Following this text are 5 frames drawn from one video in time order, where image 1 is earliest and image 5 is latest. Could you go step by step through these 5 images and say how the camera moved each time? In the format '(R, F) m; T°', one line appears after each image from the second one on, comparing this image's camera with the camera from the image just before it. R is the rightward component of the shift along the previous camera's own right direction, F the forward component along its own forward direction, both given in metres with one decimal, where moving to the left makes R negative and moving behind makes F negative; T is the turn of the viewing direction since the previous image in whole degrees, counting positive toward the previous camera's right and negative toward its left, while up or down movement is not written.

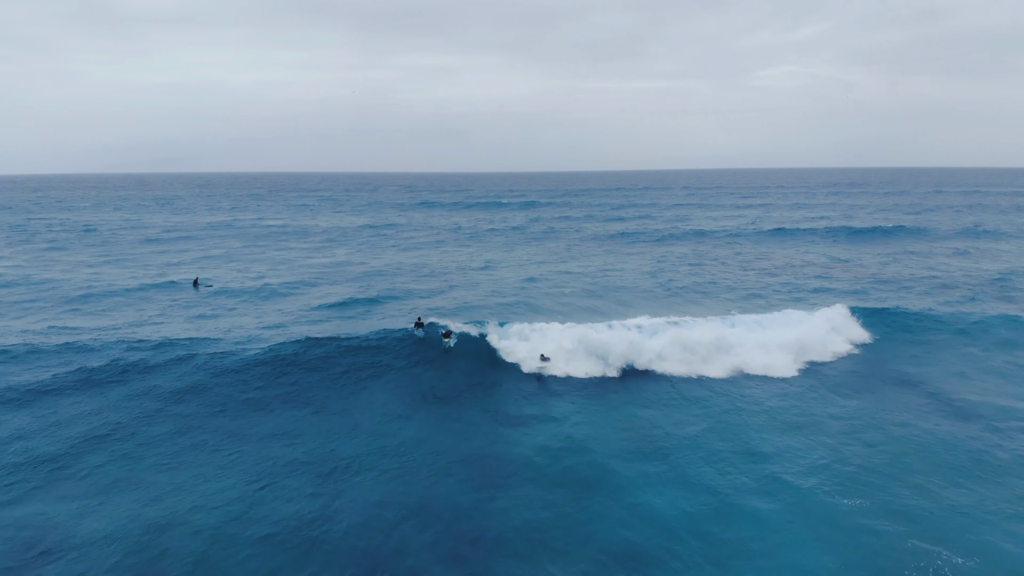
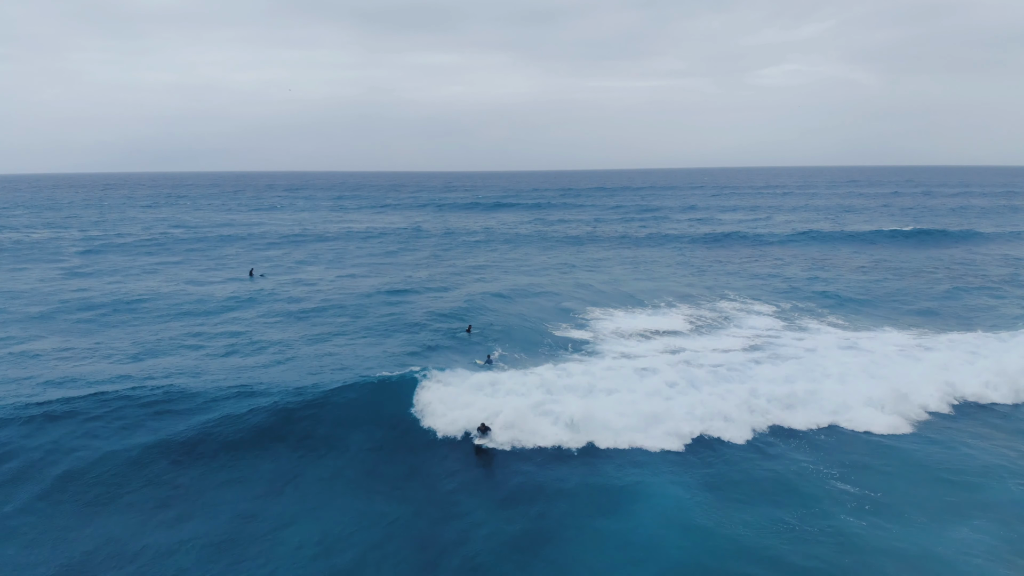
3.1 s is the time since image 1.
(-1.9, +0.8) m; 0°
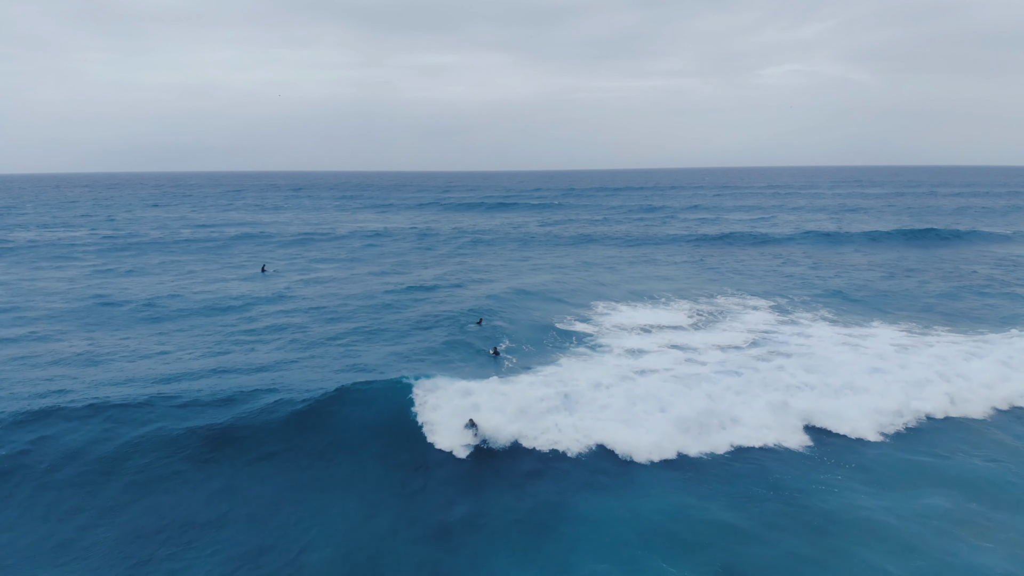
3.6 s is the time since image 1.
(-0.1, +2.5) m; 0°
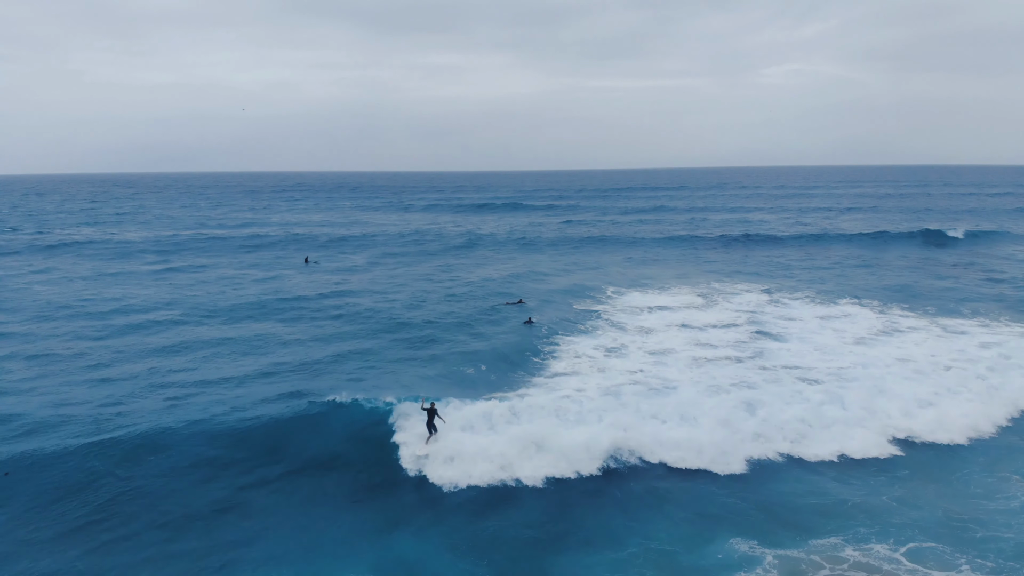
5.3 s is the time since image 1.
(-0.9, -2.4) m; 0°
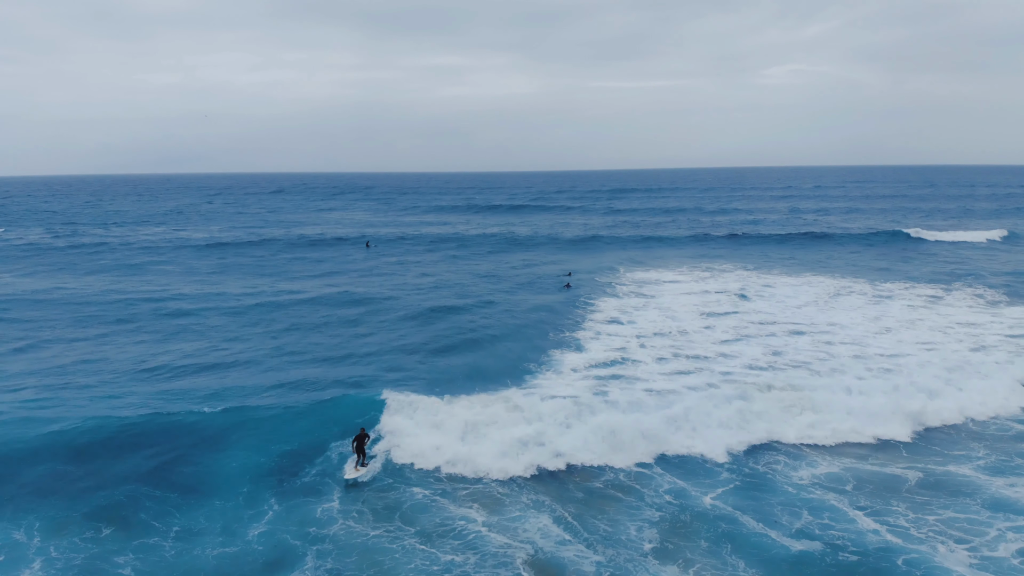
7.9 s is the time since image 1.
(-1.9, -4.0) m; 0°
